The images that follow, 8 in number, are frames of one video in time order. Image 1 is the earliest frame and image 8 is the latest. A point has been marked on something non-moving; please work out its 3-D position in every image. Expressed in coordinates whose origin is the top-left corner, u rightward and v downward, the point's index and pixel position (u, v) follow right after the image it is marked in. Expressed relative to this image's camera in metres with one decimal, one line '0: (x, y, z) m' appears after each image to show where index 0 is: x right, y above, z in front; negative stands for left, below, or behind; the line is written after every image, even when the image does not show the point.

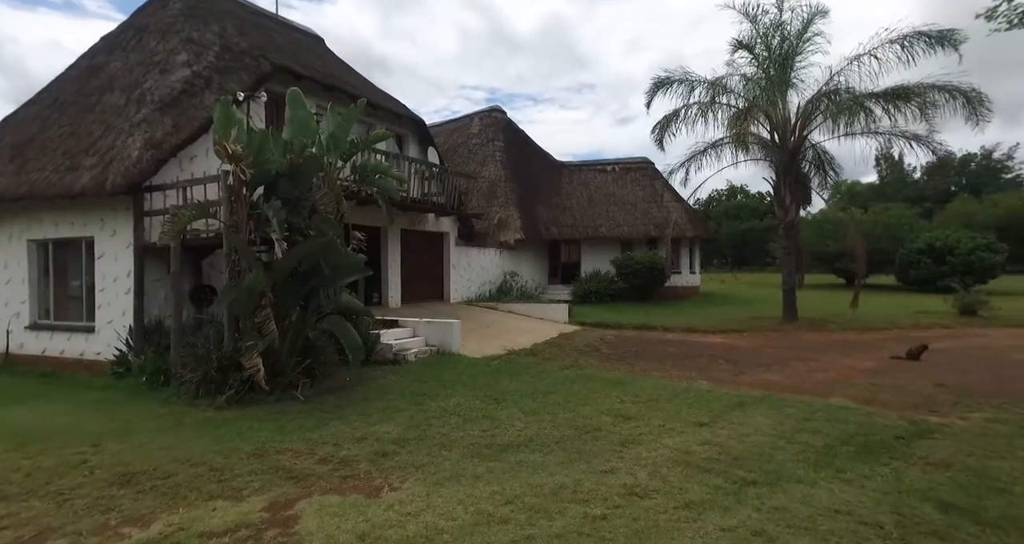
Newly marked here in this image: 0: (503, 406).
0: (-0.1, -1.8, +6.6) m
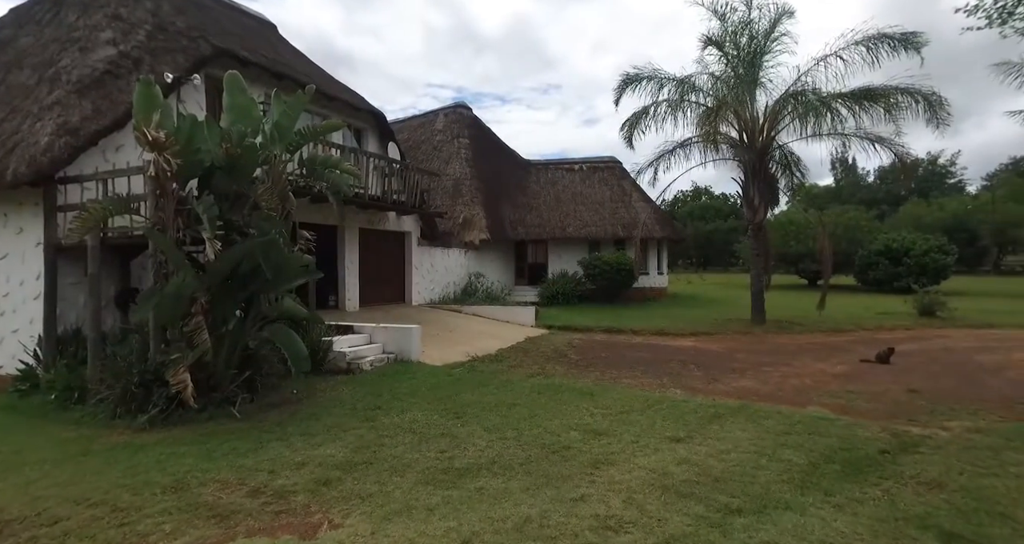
0: (-0.6, -1.8, +6.0) m
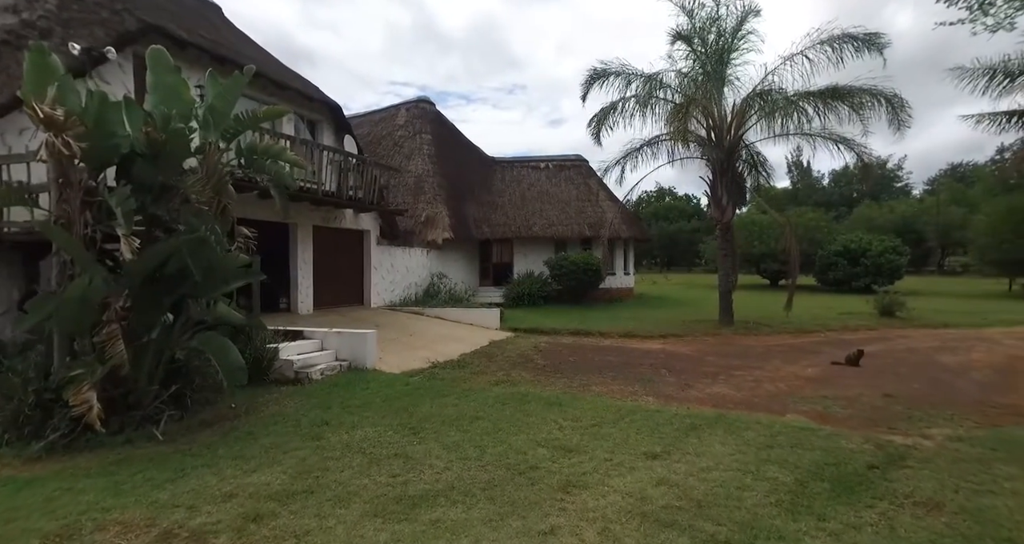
0: (-1.0, -1.9, +5.4) m
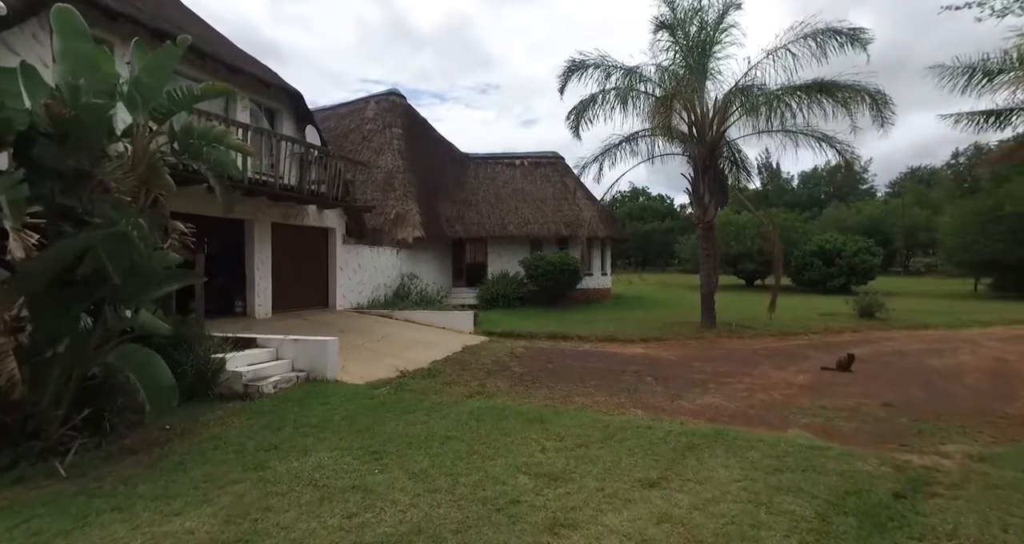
0: (-1.2, -1.9, +4.7) m
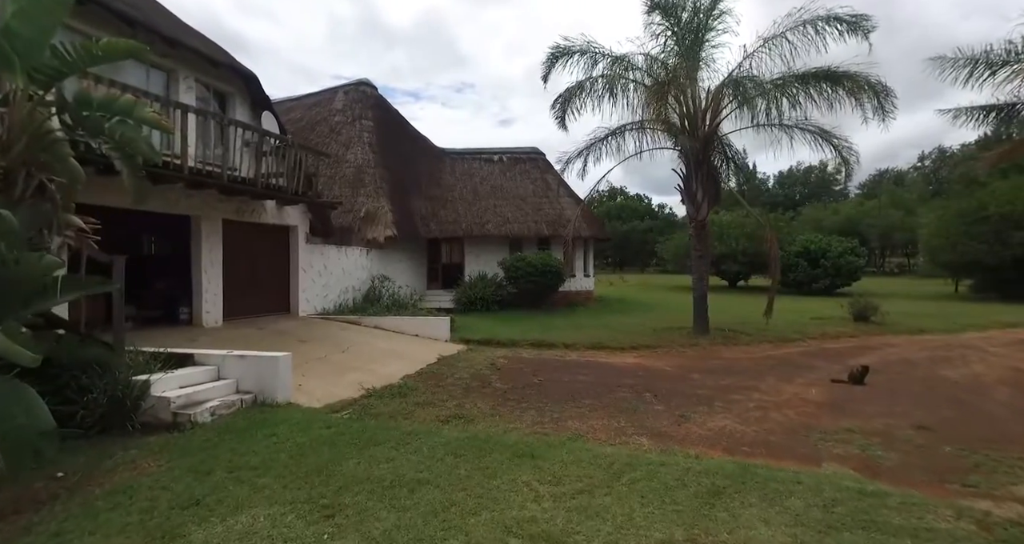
0: (-1.3, -1.9, +3.7) m
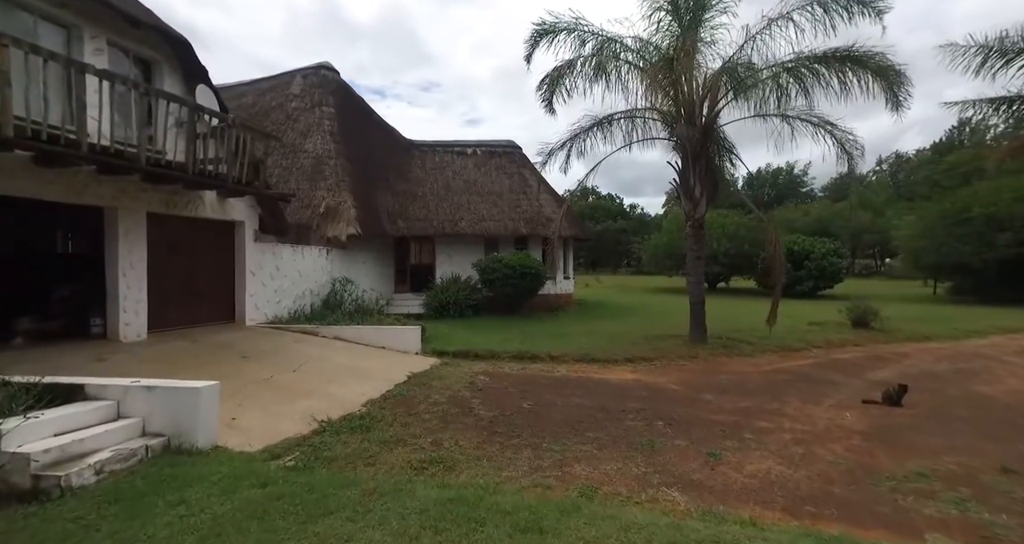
0: (-1.3, -2.0, +2.3) m
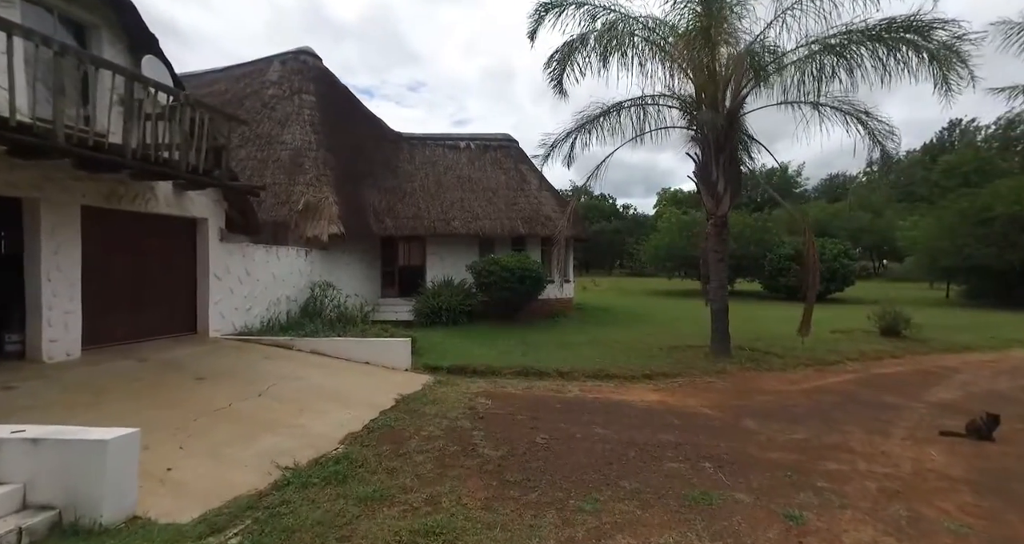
0: (-1.0, -2.1, +1.1) m
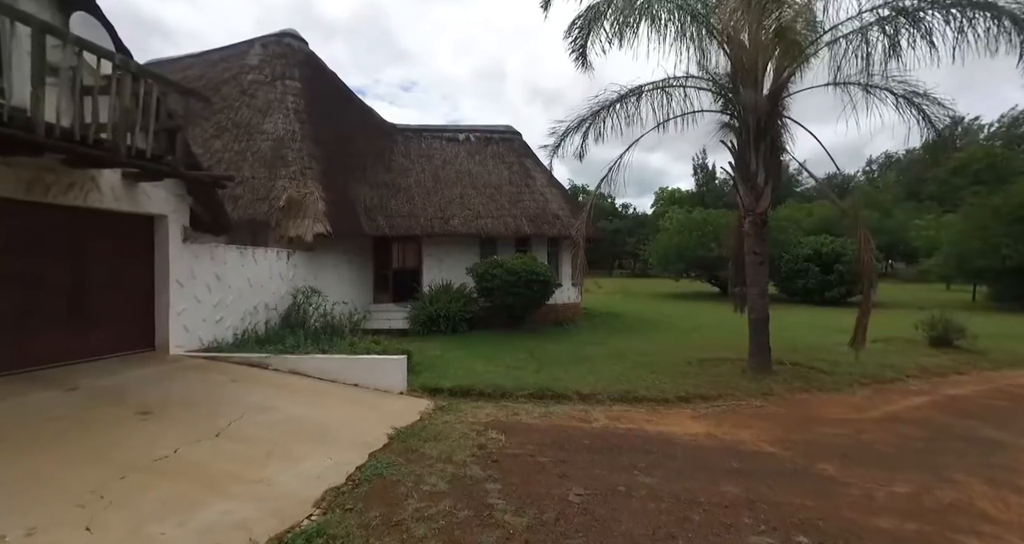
0: (-0.7, -2.1, -0.2) m
